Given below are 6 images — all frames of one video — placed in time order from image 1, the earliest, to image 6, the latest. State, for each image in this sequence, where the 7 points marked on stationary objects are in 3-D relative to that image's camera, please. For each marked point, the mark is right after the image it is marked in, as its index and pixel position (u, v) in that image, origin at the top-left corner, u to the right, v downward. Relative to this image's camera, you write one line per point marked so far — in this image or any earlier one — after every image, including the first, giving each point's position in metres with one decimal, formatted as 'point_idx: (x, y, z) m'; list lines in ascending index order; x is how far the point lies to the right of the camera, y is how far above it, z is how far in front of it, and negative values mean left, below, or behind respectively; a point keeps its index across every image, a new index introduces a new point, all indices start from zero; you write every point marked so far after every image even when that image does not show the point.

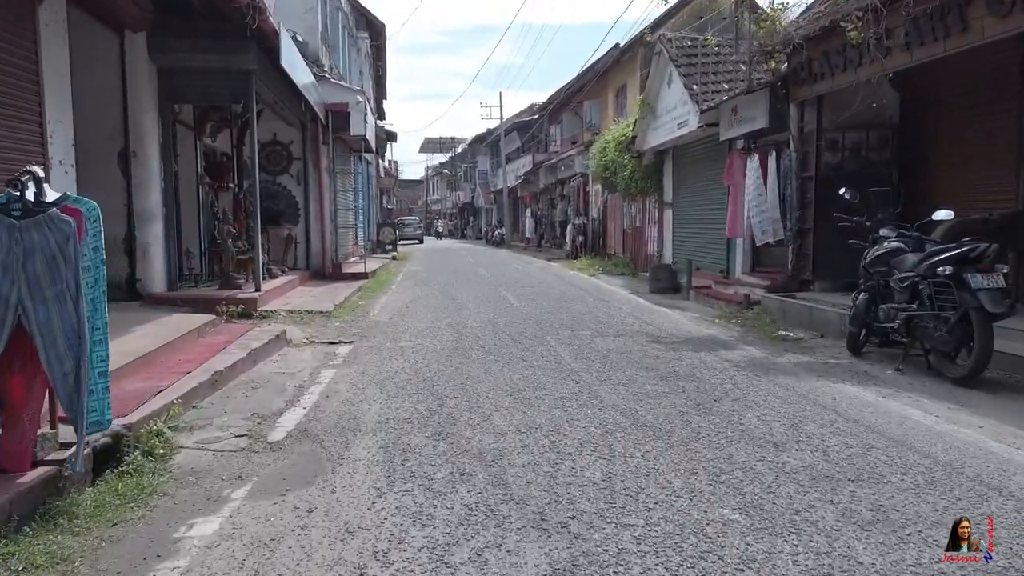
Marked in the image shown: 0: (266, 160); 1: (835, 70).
0: (-6.0, +3.1, +16.9) m
1: (+4.6, +3.1, +9.8) m
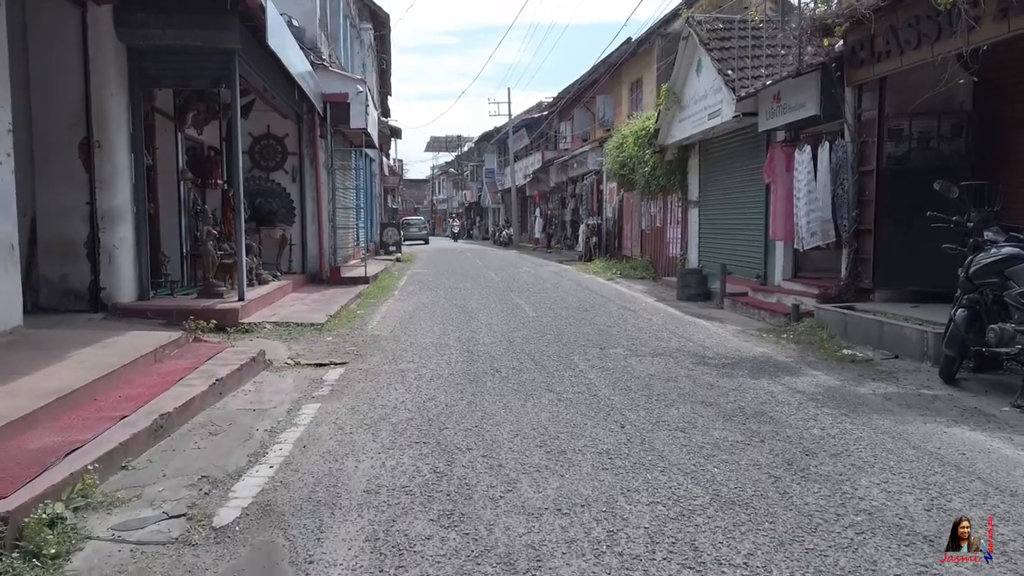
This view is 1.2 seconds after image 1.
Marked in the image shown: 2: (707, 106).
0: (-5.7, +3.0, +15.6) m
1: (+4.8, +2.9, +8.4) m
2: (+3.8, +3.6, +13.5) m
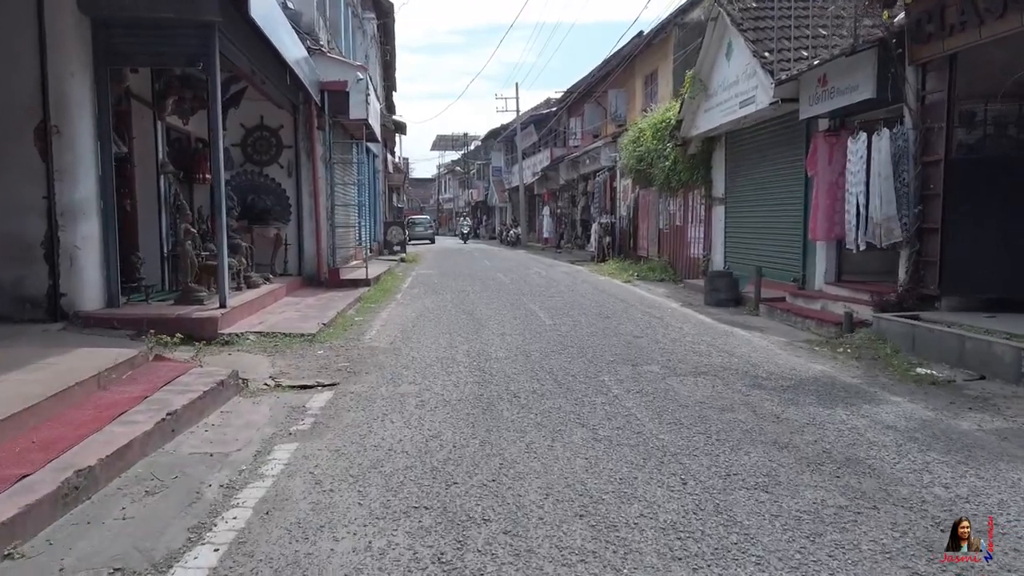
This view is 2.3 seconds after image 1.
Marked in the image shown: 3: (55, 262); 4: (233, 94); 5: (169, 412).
0: (-5.4, +2.9, +14.5) m
1: (+5.0, +2.9, +7.3) m
2: (+4.0, +3.5, +12.4) m
3: (-5.2, +0.3, +7.8) m
4: (-5.5, +3.8, +13.7) m
5: (-2.3, -0.8, +4.6) m
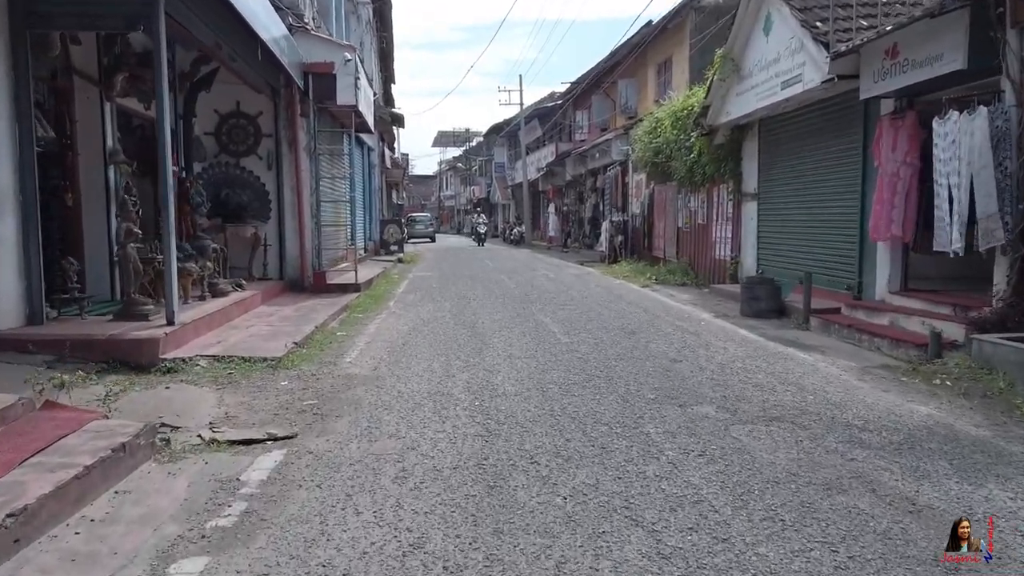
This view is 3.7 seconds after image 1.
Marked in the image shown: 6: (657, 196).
0: (-5.3, +2.8, +13.0) m
1: (+5.1, +2.7, +5.7) m
2: (+4.2, +3.4, +10.8) m
3: (-5.1, +0.2, +6.3) m
4: (-5.4, +3.7, +12.2) m
5: (-2.2, -1.0, +3.0) m
6: (+4.0, +2.6, +19.2) m
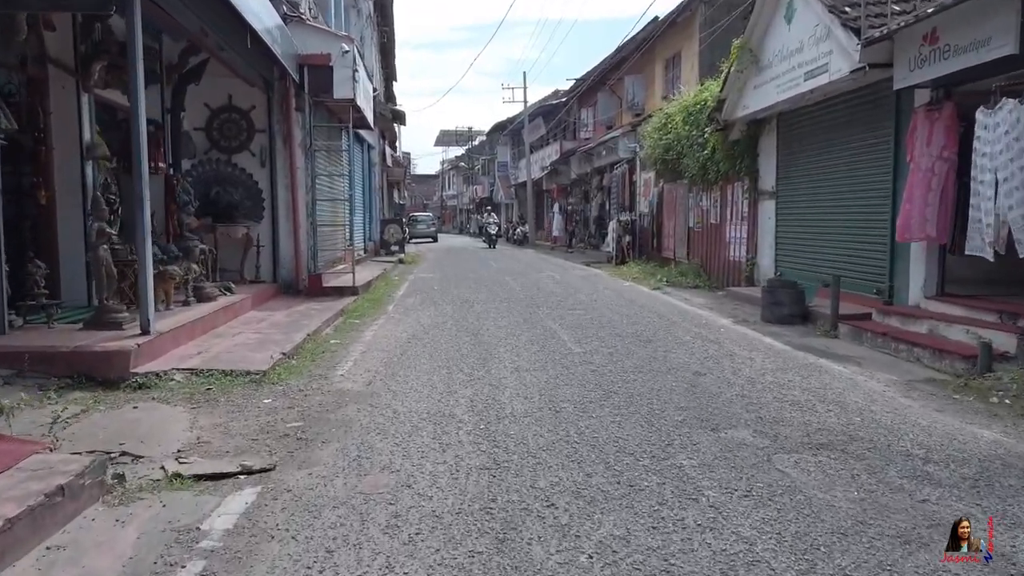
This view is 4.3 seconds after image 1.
0: (-5.2, +2.8, +12.4) m
1: (+5.1, +2.7, +5.0) m
2: (+4.3, +3.3, +10.1) m
3: (-5.0, +0.1, +5.6) m
4: (-5.3, +3.7, +11.5) m
5: (-2.1, -1.0, +2.4) m
6: (+4.1, +2.5, +18.6) m
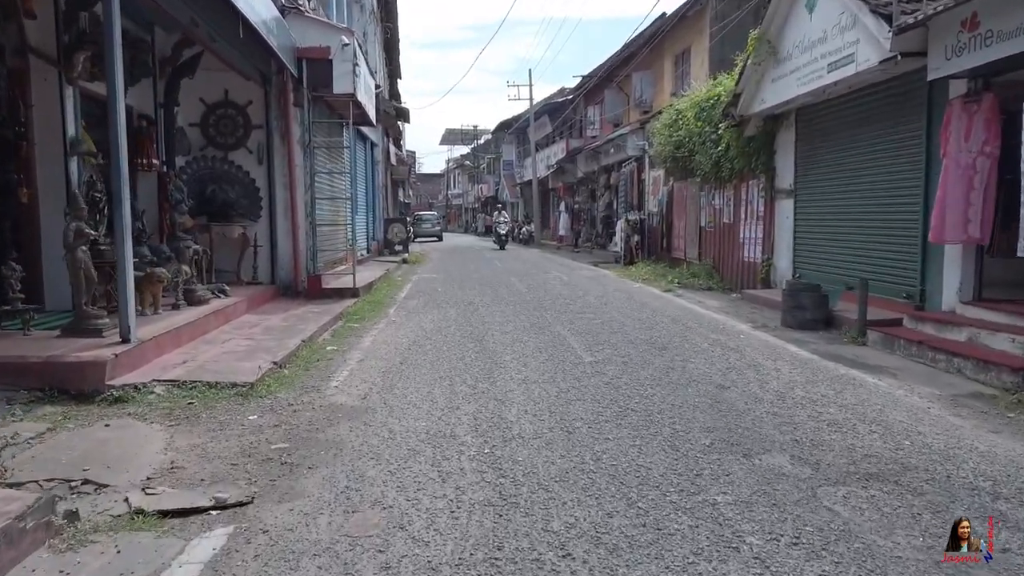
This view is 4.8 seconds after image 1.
0: (-5.1, +2.7, +11.9) m
1: (+5.2, +2.6, +4.5) m
2: (+4.4, +3.2, +9.6) m
3: (-4.9, +0.1, +5.2) m
4: (-5.2, +3.6, +11.1) m
5: (-2.1, -1.1, +1.9) m
6: (+4.3, +2.5, +18.0) m
